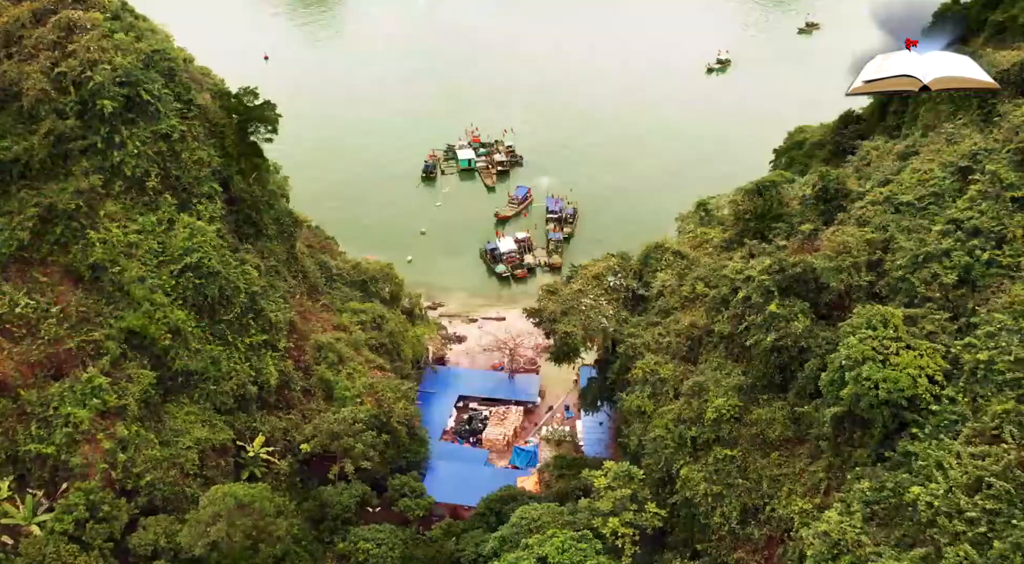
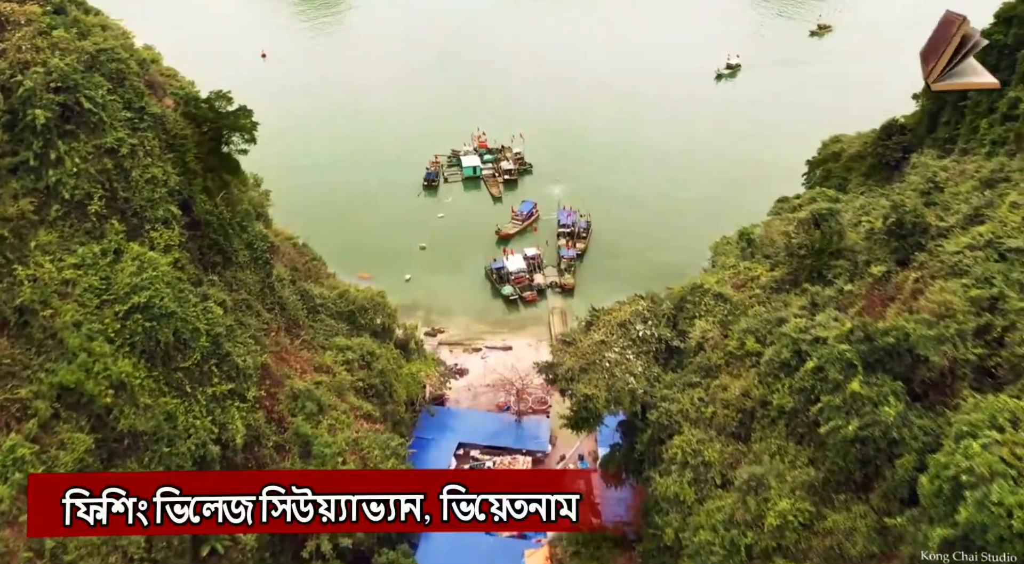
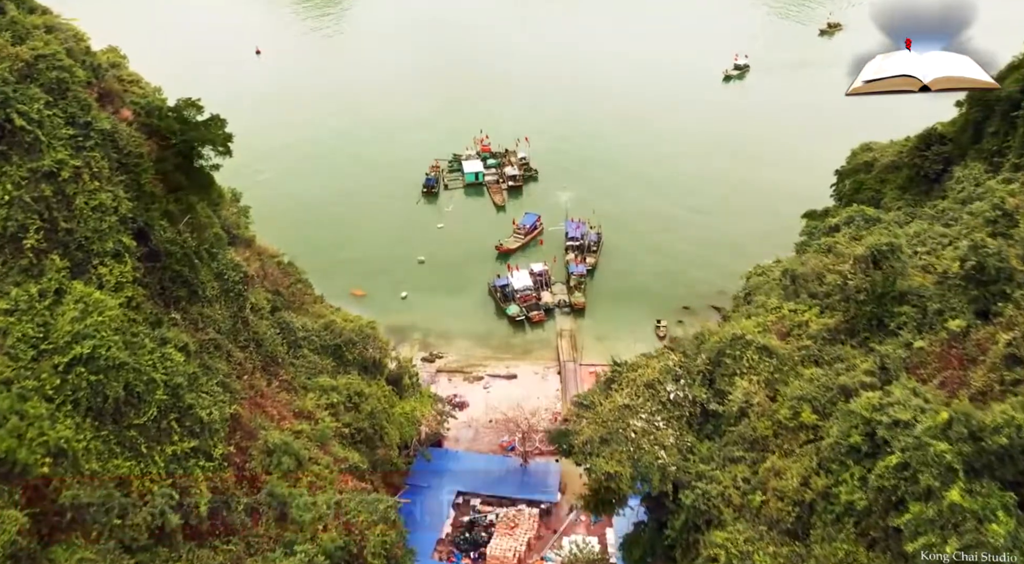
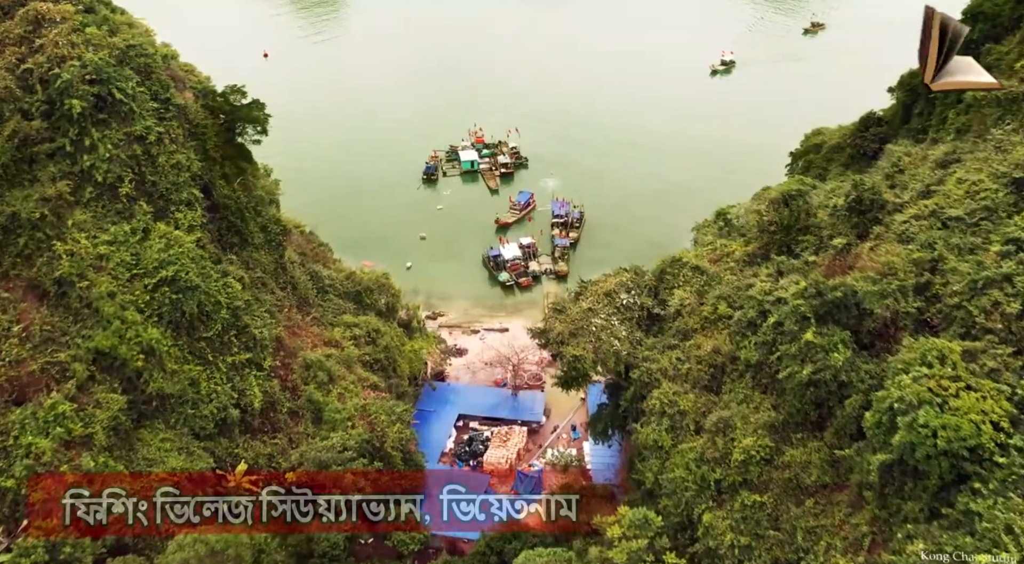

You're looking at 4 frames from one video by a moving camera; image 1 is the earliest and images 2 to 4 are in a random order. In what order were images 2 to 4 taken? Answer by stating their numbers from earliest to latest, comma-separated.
4, 2, 3
